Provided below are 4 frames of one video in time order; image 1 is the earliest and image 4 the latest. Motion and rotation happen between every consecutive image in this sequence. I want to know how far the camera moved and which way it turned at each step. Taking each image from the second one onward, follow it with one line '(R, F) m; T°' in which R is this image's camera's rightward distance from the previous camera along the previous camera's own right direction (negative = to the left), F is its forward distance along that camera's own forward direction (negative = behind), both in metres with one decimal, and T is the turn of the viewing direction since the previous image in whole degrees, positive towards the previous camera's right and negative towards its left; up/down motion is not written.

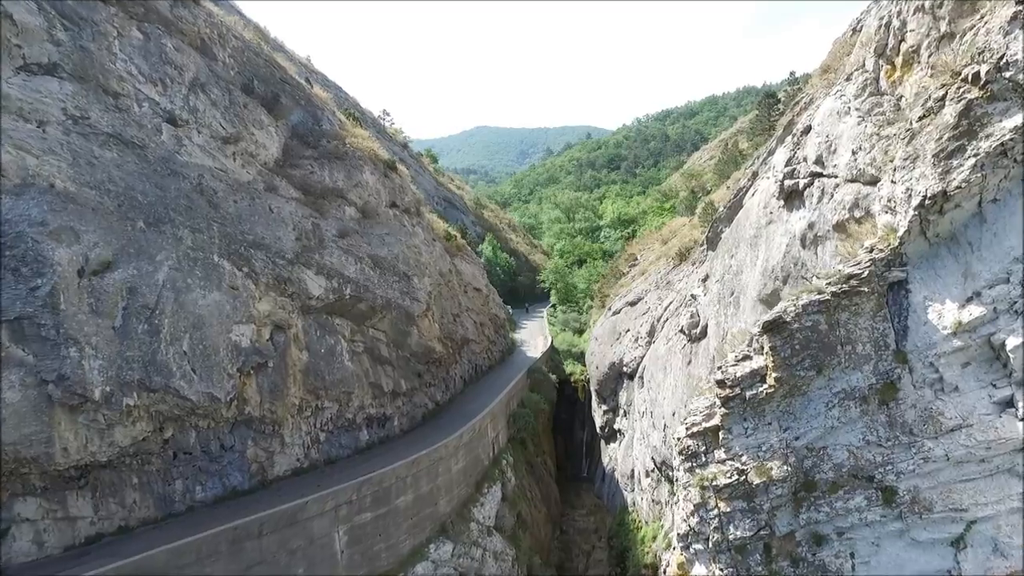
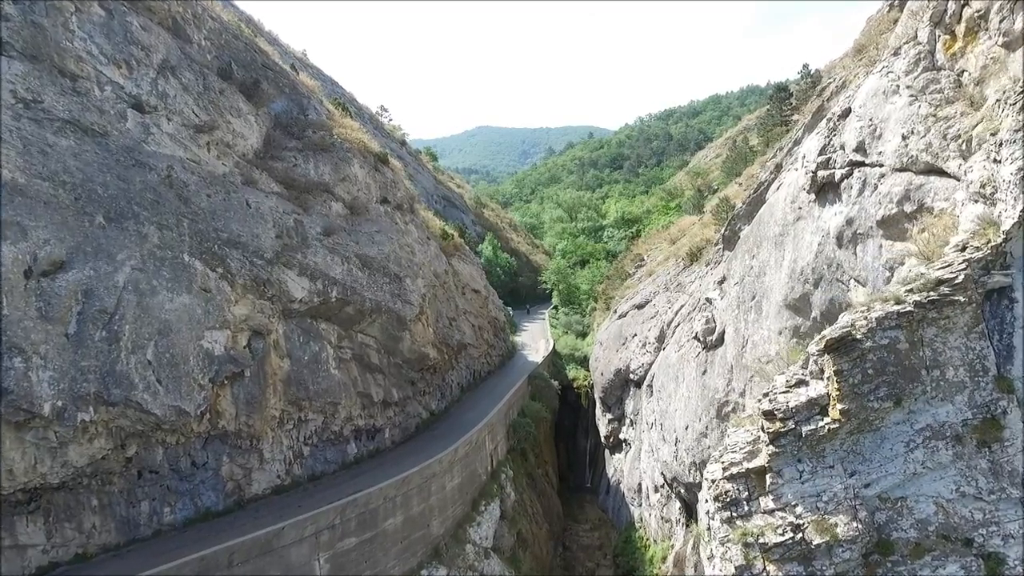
(0.0, +1.3) m; 0°
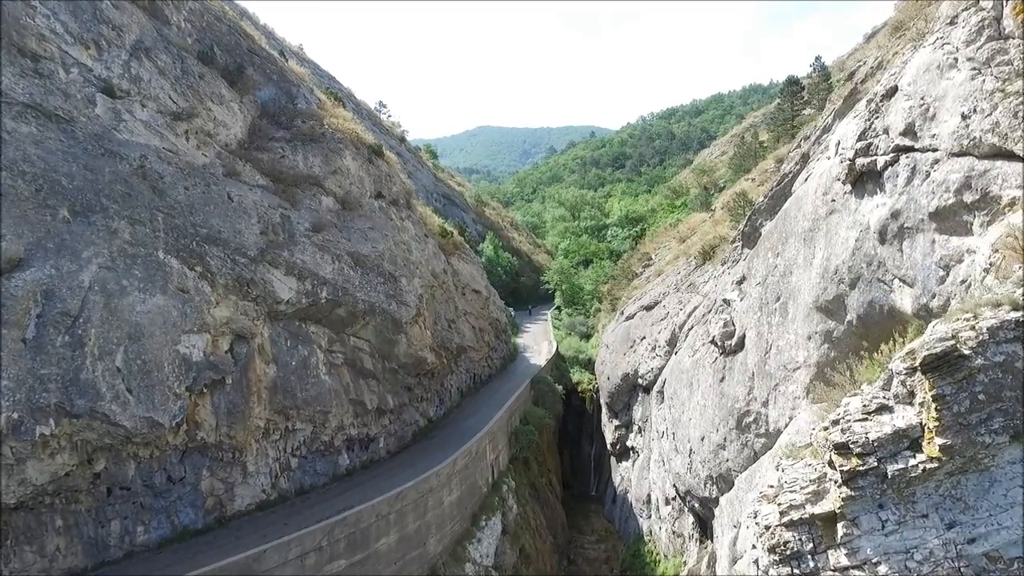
(0.0, +1.1) m; 0°
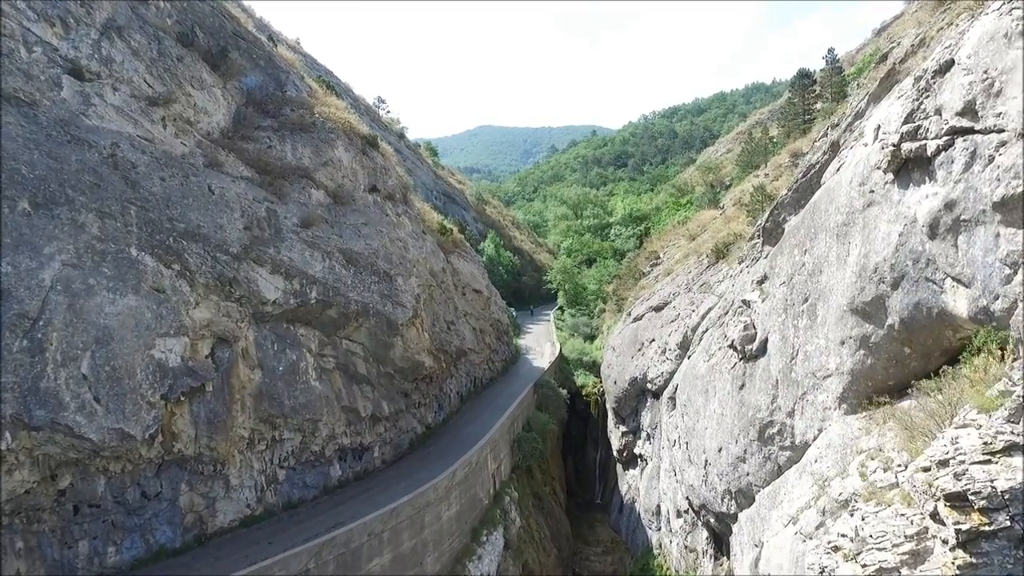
(-0.1, +1.0) m; 0°
